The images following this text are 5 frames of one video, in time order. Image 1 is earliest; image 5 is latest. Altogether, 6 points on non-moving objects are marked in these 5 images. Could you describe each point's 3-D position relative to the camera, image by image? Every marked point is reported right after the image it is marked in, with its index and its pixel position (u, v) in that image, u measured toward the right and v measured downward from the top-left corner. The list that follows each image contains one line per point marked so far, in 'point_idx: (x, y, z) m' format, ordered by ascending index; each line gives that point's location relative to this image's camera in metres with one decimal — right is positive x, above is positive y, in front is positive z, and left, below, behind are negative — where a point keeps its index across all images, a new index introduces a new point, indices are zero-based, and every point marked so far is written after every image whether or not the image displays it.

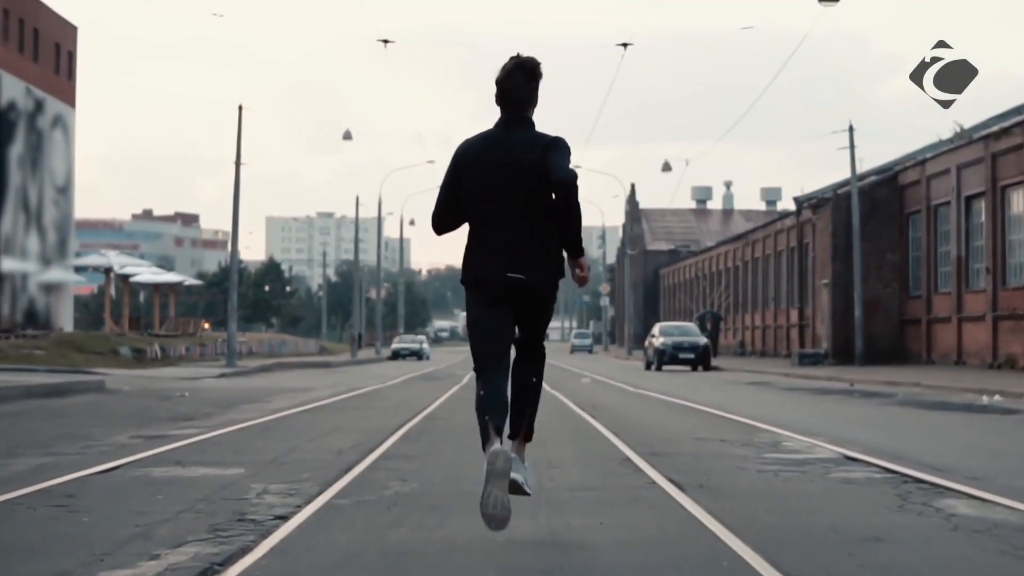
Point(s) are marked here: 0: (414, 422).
0: (-1.2, -1.6, +15.5) m
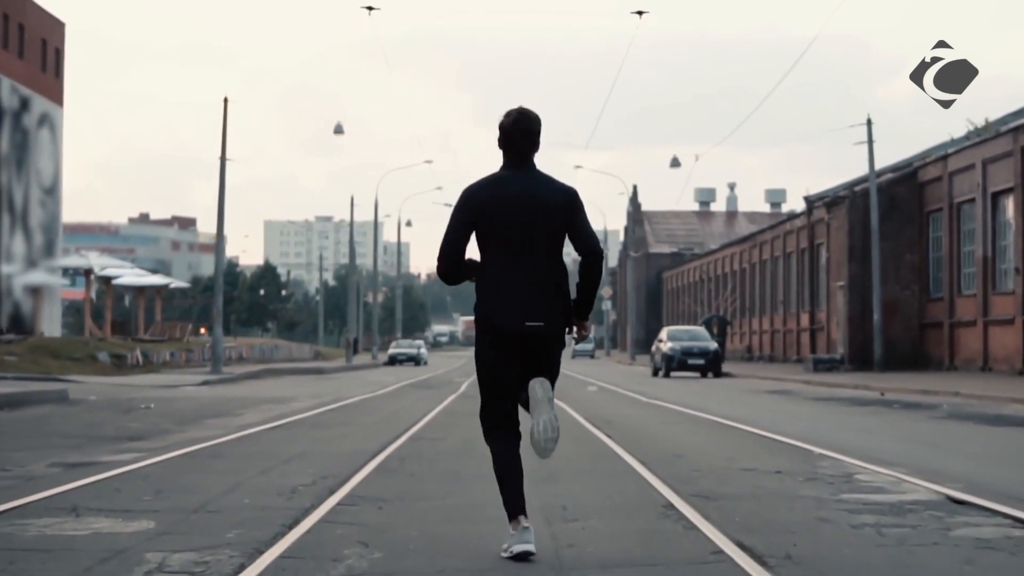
0: (-1.1, -1.6, +12.9) m
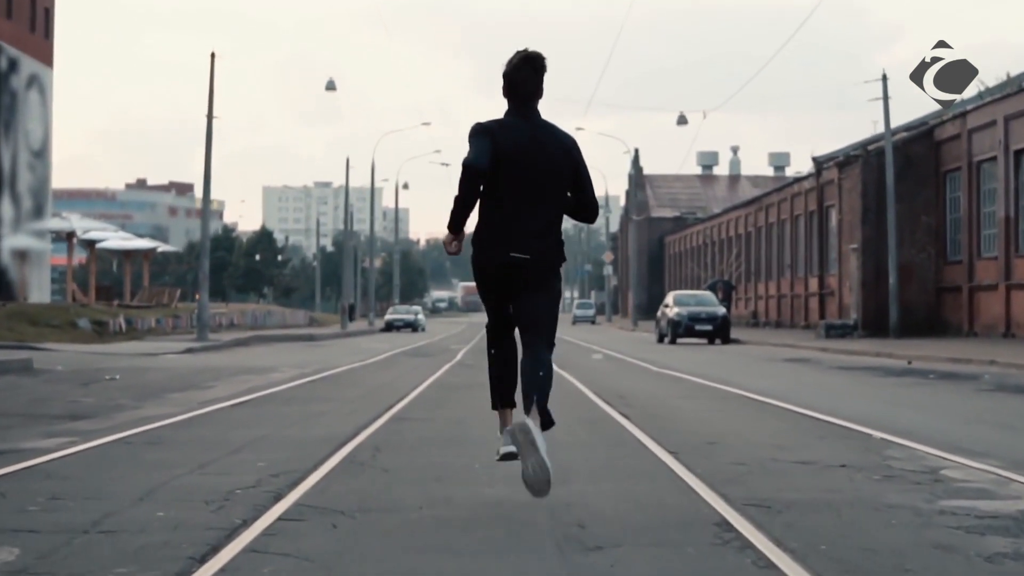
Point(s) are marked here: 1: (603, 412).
0: (-1.1, -1.2, +10.8) m
1: (+0.9, -1.2, +12.8) m
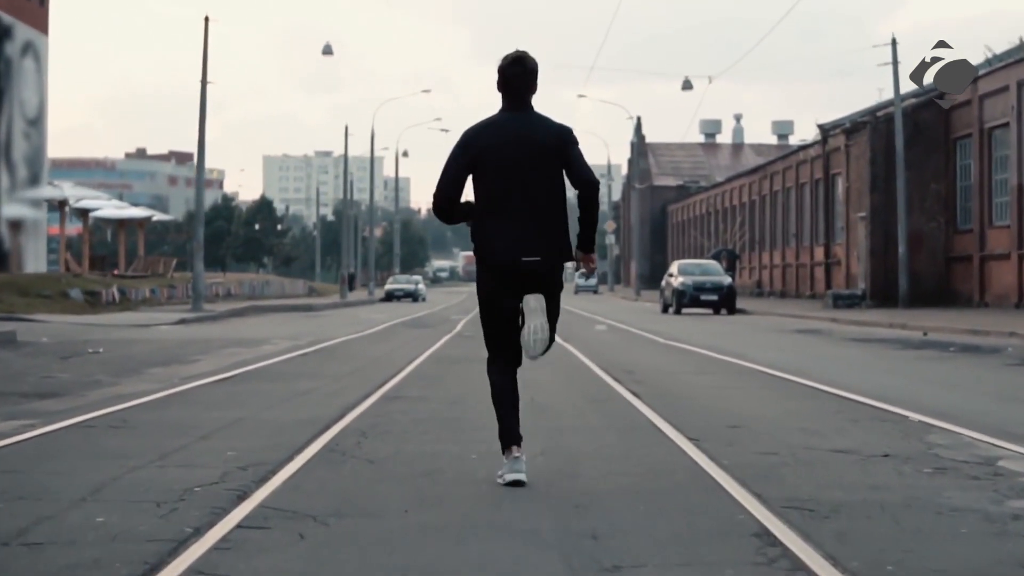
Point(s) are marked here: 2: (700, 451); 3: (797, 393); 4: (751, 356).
0: (-1.1, -0.9, +9.8) m
1: (+0.9, -0.9, +11.8) m
2: (+1.1, -0.9, +7.3) m
3: (+2.5, -0.9, +11.6) m
4: (+3.4, -1.0, +18.6) m
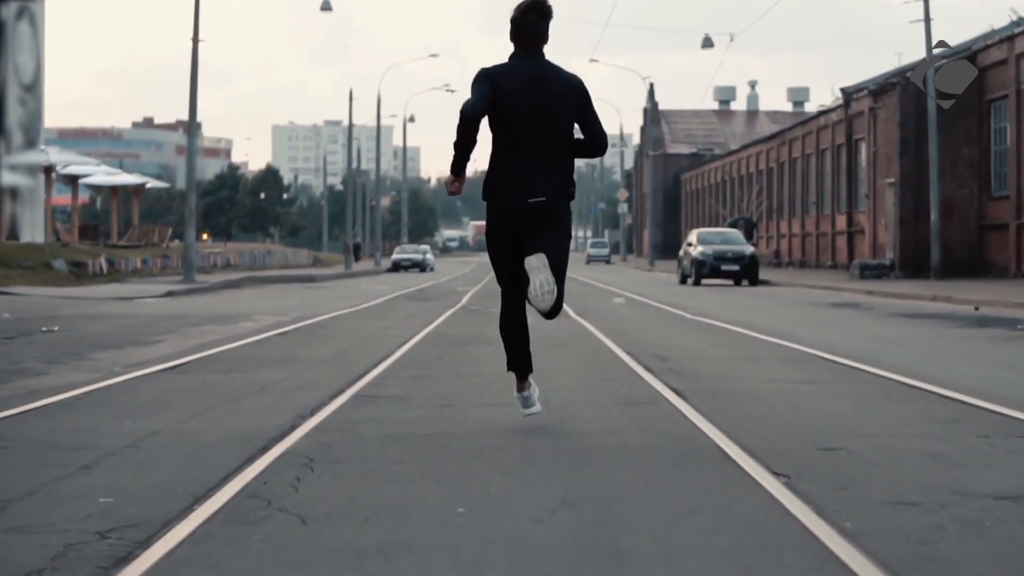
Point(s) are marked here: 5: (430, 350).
0: (-1.1, -0.7, +7.4) m
1: (+1.0, -0.7, +9.4) m
2: (+1.1, -0.8, +4.8) m
3: (+2.6, -0.7, +9.1) m
4: (+3.5, -0.6, +16.1) m
5: (-0.9, -0.7, +13.9) m
